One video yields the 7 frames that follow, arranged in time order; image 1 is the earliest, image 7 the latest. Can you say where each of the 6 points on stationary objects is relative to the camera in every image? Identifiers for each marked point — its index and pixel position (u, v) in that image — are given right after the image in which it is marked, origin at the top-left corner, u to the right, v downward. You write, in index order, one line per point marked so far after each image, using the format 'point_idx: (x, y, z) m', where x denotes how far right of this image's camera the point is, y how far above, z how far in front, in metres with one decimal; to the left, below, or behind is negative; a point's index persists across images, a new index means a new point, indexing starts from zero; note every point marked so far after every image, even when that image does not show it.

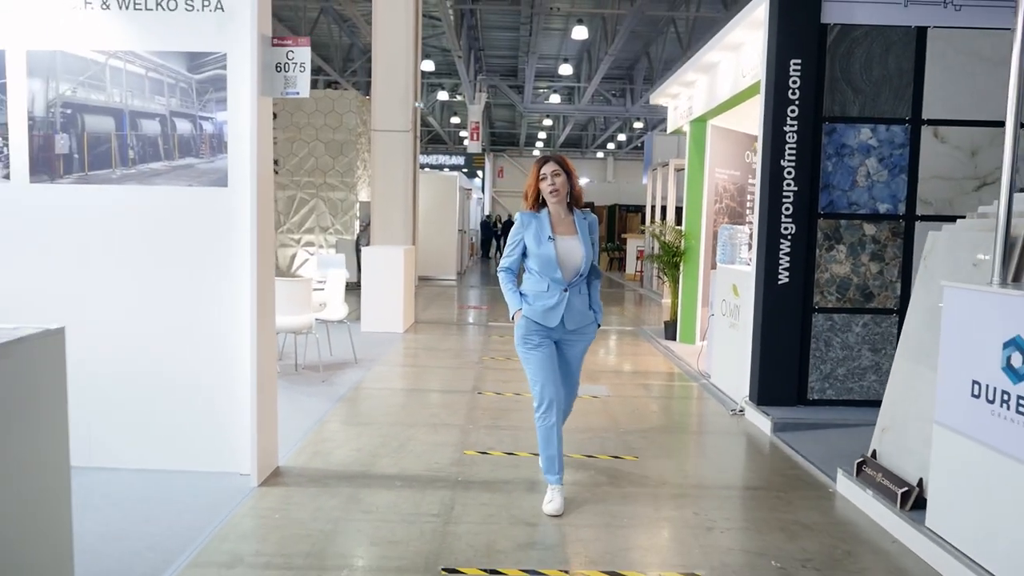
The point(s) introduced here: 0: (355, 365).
0: (-1.2, -0.6, +6.1) m
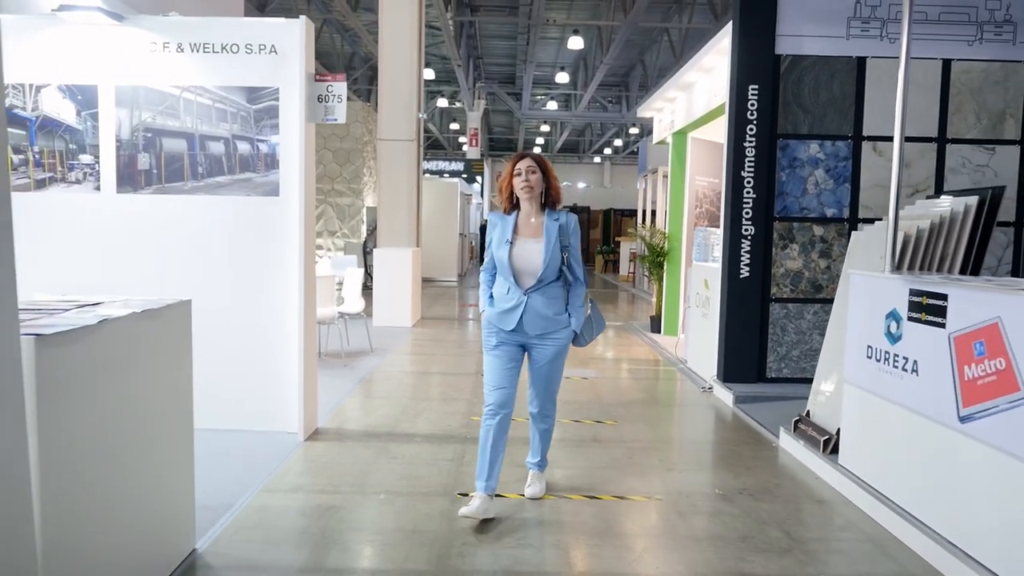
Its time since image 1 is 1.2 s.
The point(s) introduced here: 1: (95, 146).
0: (-1.3, -0.6, +6.8) m
1: (-2.1, +0.7, +3.9) m
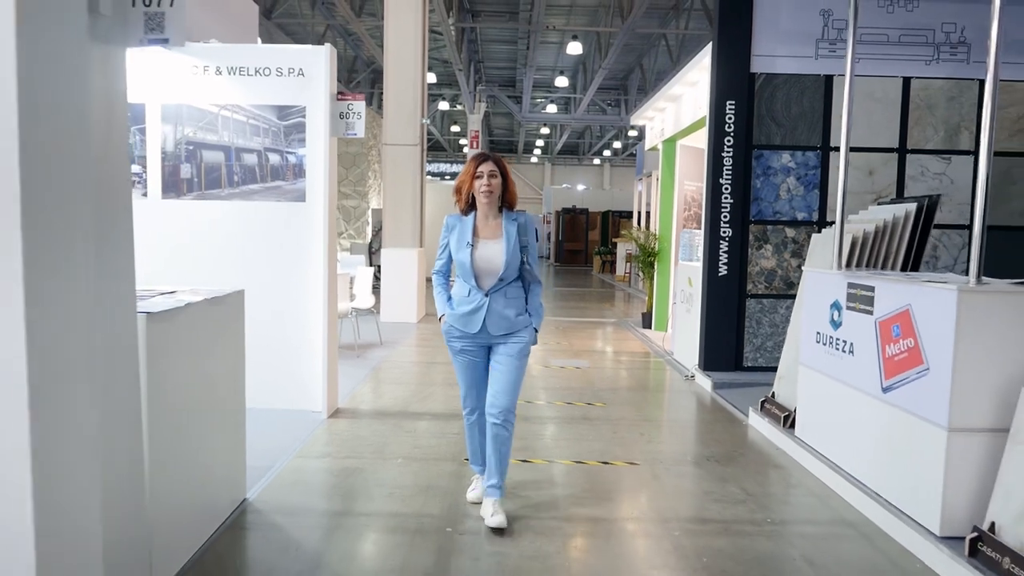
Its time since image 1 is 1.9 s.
0: (-1.3, -0.6, +7.3) m
1: (-2.1, +0.7, +4.4) m
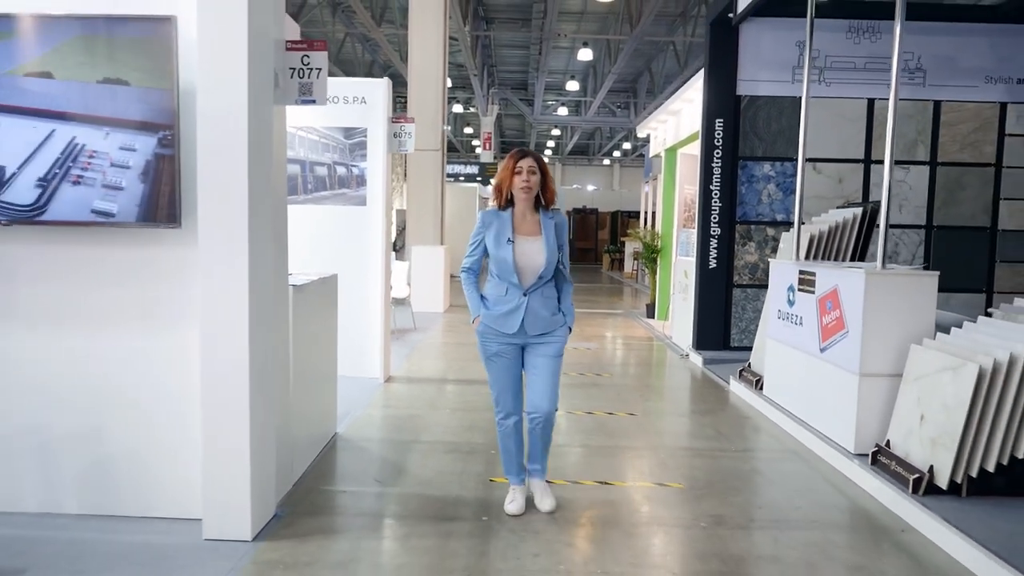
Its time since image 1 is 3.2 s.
0: (-1.1, -0.5, +8.3) m
1: (-2.0, +0.8, +5.4) m
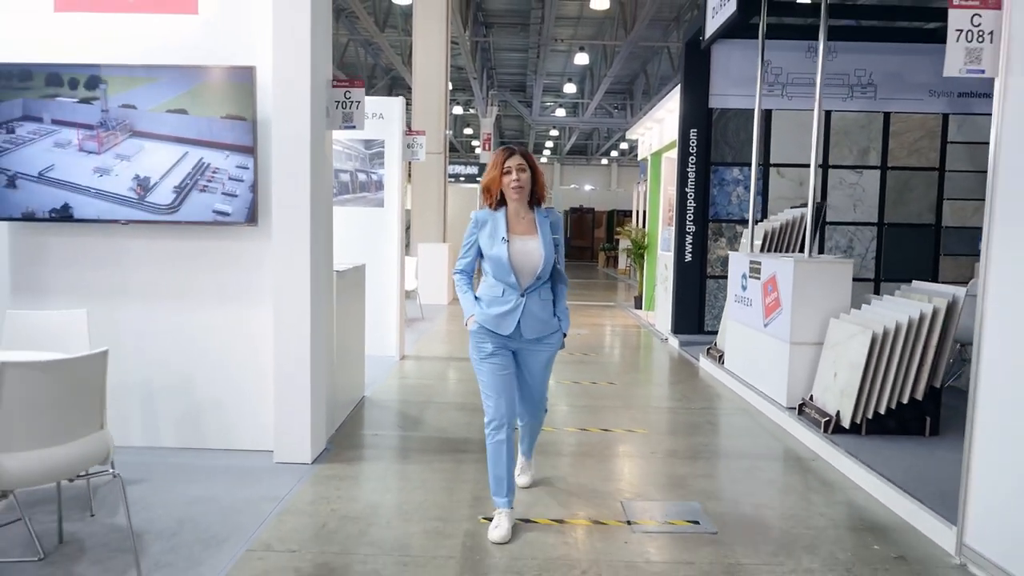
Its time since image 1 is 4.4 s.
0: (-1.1, -0.4, +9.1) m
1: (-2.0, +0.9, +6.2) m
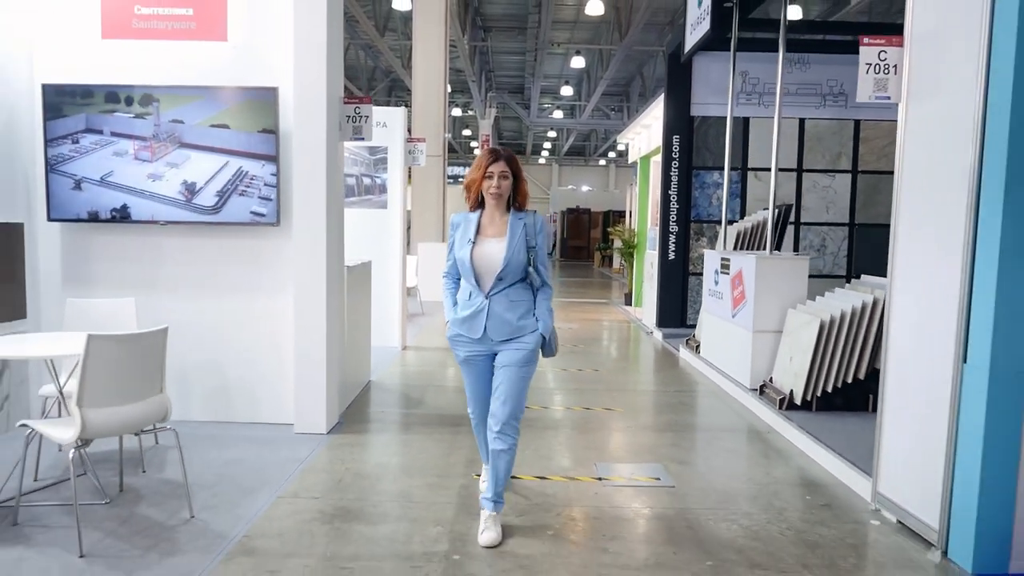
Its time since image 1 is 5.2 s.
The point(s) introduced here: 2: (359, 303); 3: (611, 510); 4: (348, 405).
0: (-1.1, -0.3, +9.6) m
1: (-2.0, +0.9, +6.7) m
2: (-1.0, -0.1, +5.0) m
3: (+0.4, -0.9, +3.1) m
4: (-1.0, -0.7, +4.7) m
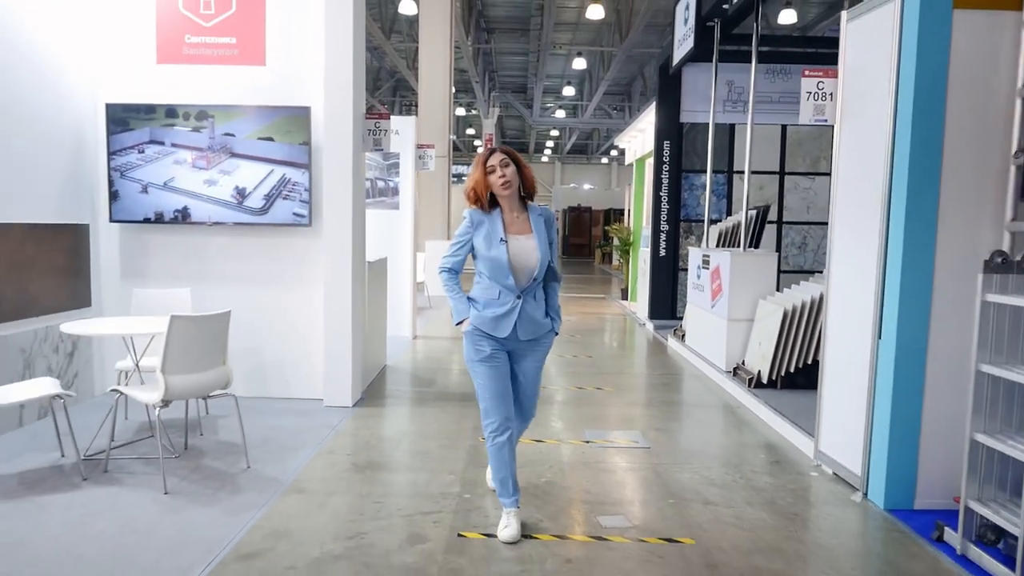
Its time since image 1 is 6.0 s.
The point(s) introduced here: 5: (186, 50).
0: (-1.1, -0.3, +10.2) m
1: (-2.0, +1.0, +7.3) m
2: (-1.0, 0.0, +5.6) m
3: (+0.4, -0.9, +3.7) m
4: (-1.0, -0.7, +5.3) m
5: (-2.0, +1.4, +4.6) m
